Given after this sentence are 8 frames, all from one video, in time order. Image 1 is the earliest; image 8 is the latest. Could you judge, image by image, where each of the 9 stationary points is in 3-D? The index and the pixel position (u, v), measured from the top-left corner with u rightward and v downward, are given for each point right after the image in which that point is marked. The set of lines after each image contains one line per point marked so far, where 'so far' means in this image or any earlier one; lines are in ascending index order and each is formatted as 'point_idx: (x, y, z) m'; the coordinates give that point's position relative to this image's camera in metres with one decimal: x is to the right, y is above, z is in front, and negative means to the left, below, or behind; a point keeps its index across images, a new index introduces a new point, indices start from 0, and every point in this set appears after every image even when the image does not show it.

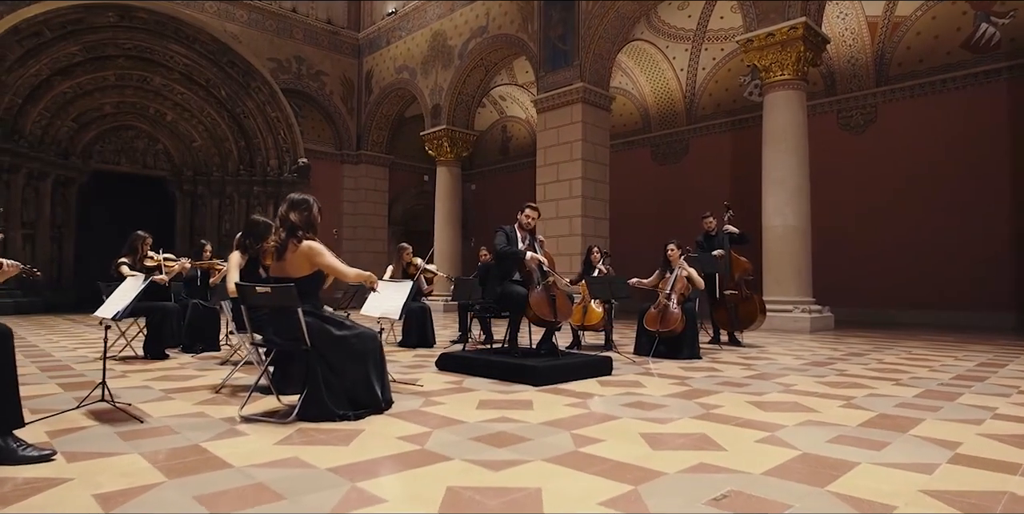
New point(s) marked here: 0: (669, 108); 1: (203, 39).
0: (+4.8, +4.4, +18.1) m
1: (-9.1, +6.4, +17.9) m
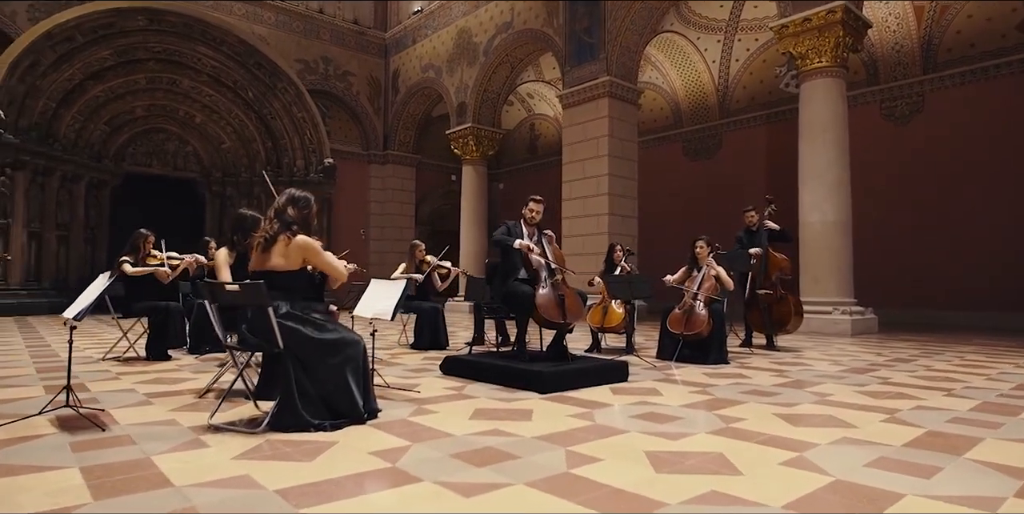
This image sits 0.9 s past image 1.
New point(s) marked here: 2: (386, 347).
0: (+5.5, +4.4, +17.4) m
1: (-8.3, +6.4, +18.0) m
2: (-1.7, -1.3, +8.4) m
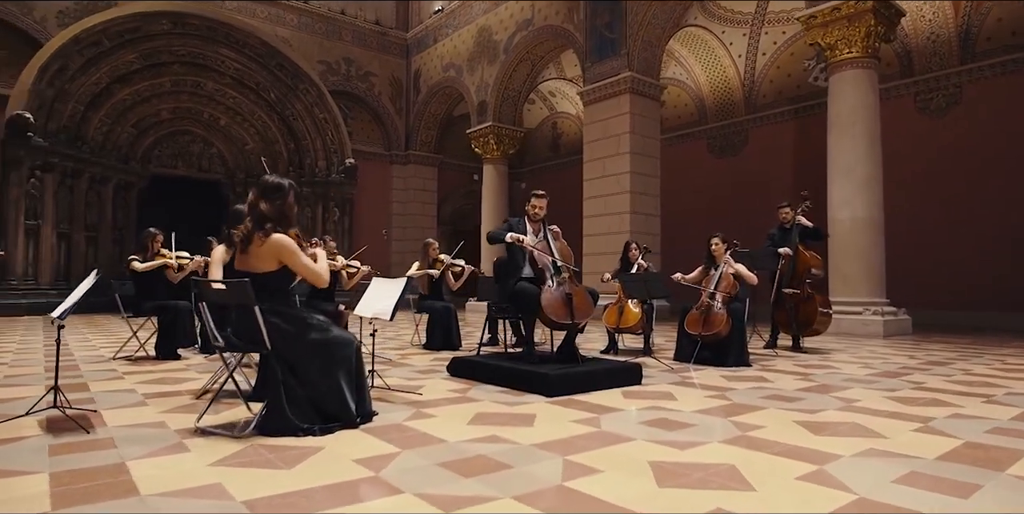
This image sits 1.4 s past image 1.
0: (+6.1, +4.5, +17.0) m
1: (-7.7, +6.4, +18.1) m
2: (-1.5, -1.3, +8.3) m
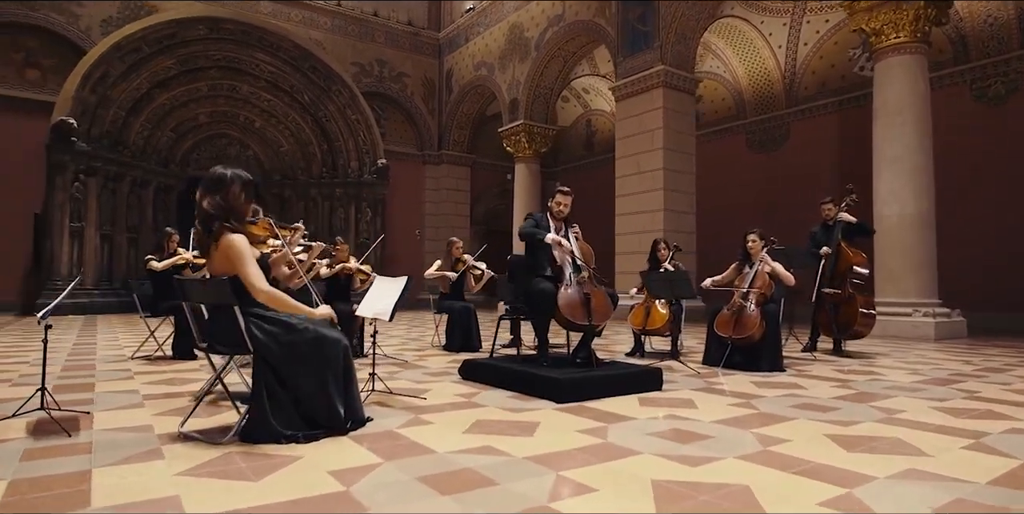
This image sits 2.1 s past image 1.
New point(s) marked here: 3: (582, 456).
0: (+6.9, +4.5, +16.3) m
1: (-6.8, +6.4, +18.3) m
2: (-1.2, -1.2, +8.1) m
3: (+0.3, -1.0, +3.0) m
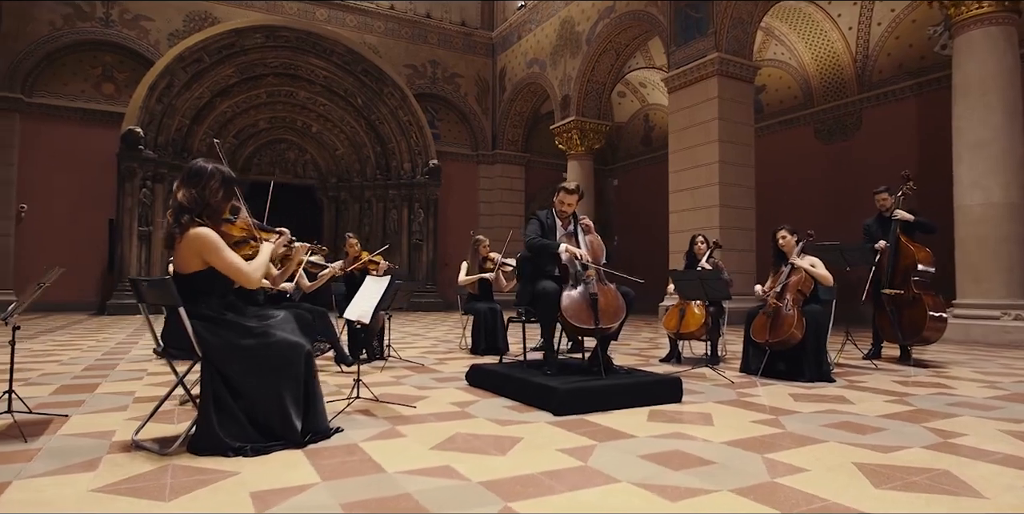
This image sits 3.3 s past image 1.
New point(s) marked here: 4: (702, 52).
0: (+8.1, +4.6, +15.1) m
1: (-5.3, +6.3, +18.6) m
2: (-0.9, -1.2, +7.8) m
3: (+0.1, -1.0, +2.6) m
4: (+4.3, +4.7, +13.7) m
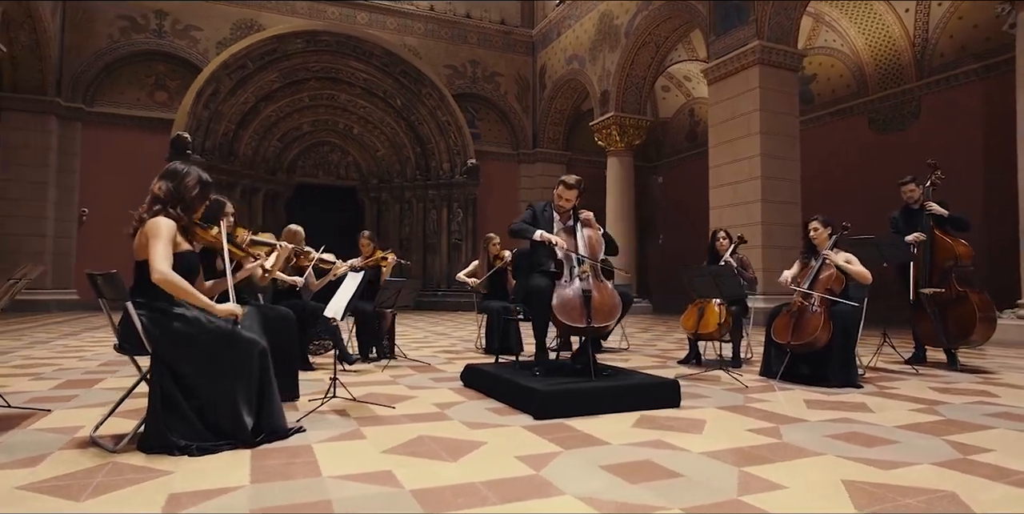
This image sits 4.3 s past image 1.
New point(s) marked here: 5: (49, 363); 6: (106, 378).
0: (+8.8, +4.6, +14.2) m
1: (-4.2, +6.4, +18.9) m
2: (-0.7, -1.2, +7.7) m
3: (-0.1, -0.9, +2.4) m
4: (+5.0, +4.7, +13.1) m
5: (-4.7, -1.1, +6.1) m
6: (-3.5, -1.0, +5.2) m
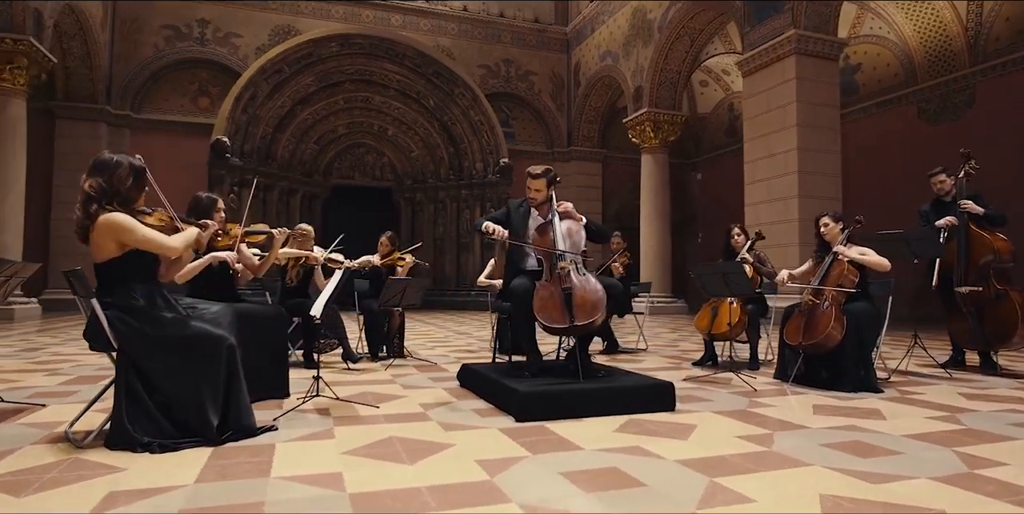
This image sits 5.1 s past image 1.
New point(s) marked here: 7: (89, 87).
0: (+9.4, +4.7, +13.4) m
1: (-3.3, +6.4, +19.0) m
2: (-0.5, -1.2, +7.6) m
3: (-0.3, -0.9, +2.3) m
4: (+5.5, +4.7, +12.6) m
5: (-4.6, -1.1, +6.4) m
6: (-3.5, -1.0, +5.3) m
7: (-10.7, +4.3, +15.3) m
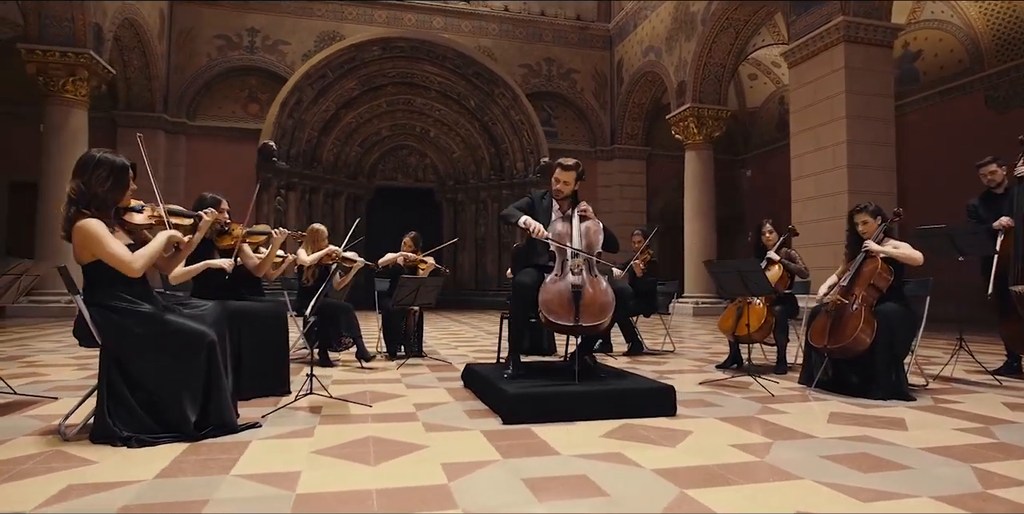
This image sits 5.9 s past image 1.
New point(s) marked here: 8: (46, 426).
0: (+10.2, +4.7, +12.5) m
1: (-2.0, +6.4, +19.1) m
2: (-0.2, -1.2, +7.5) m
3: (-0.5, -0.9, +2.2) m
4: (+6.2, +4.8, +12.0) m
5: (-4.5, -1.1, +6.6) m
6: (-3.4, -1.0, +5.5) m
7: (-9.8, +4.3, +16.1) m
8: (-2.5, -0.9, +3.3) m
